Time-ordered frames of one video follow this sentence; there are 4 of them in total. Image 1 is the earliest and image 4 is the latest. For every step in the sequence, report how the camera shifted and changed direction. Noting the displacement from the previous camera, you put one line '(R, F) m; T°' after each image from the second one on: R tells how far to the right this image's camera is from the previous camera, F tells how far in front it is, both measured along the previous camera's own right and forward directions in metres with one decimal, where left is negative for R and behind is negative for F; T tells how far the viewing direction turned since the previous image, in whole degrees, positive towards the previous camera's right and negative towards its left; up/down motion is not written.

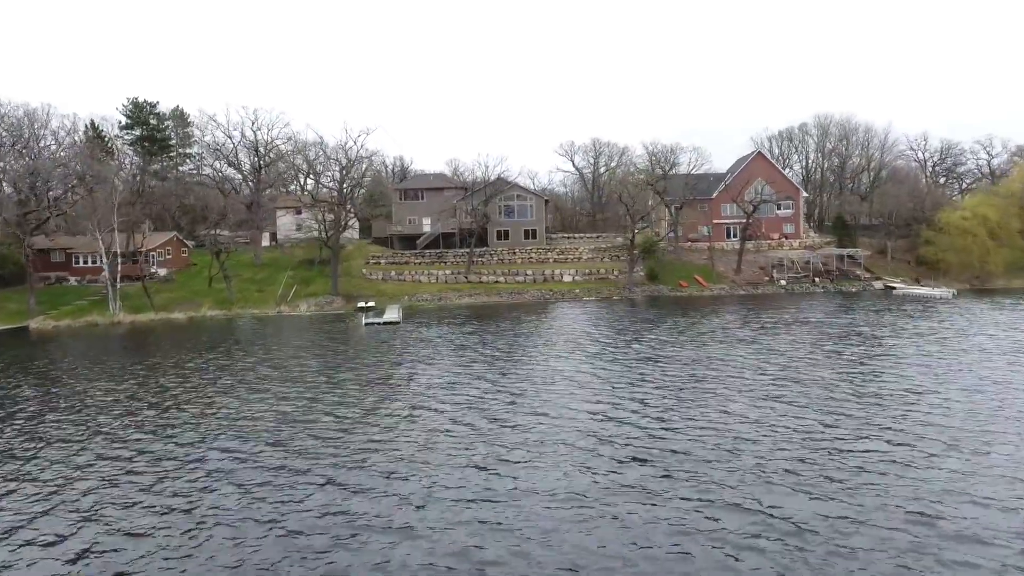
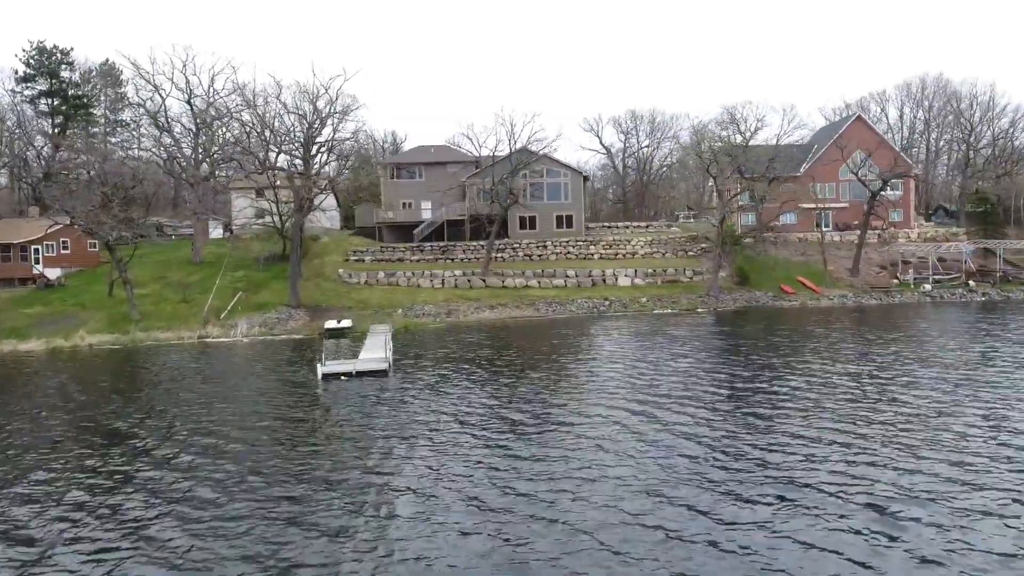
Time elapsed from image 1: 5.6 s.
(-3.5, +17.2) m; +1°
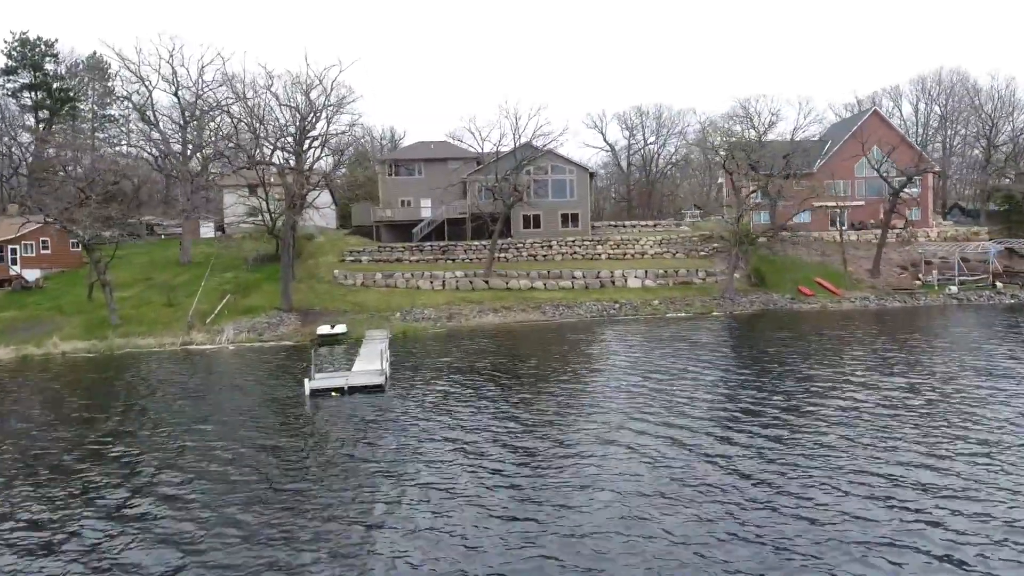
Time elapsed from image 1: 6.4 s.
(-0.4, +2.2) m; 0°
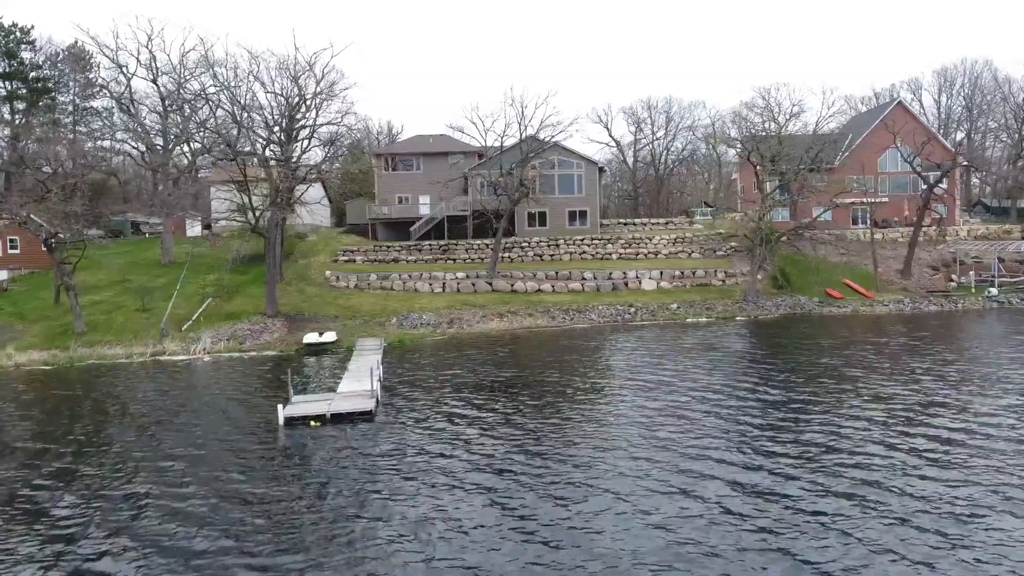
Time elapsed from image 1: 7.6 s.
(-0.4, +3.0) m; 0°
